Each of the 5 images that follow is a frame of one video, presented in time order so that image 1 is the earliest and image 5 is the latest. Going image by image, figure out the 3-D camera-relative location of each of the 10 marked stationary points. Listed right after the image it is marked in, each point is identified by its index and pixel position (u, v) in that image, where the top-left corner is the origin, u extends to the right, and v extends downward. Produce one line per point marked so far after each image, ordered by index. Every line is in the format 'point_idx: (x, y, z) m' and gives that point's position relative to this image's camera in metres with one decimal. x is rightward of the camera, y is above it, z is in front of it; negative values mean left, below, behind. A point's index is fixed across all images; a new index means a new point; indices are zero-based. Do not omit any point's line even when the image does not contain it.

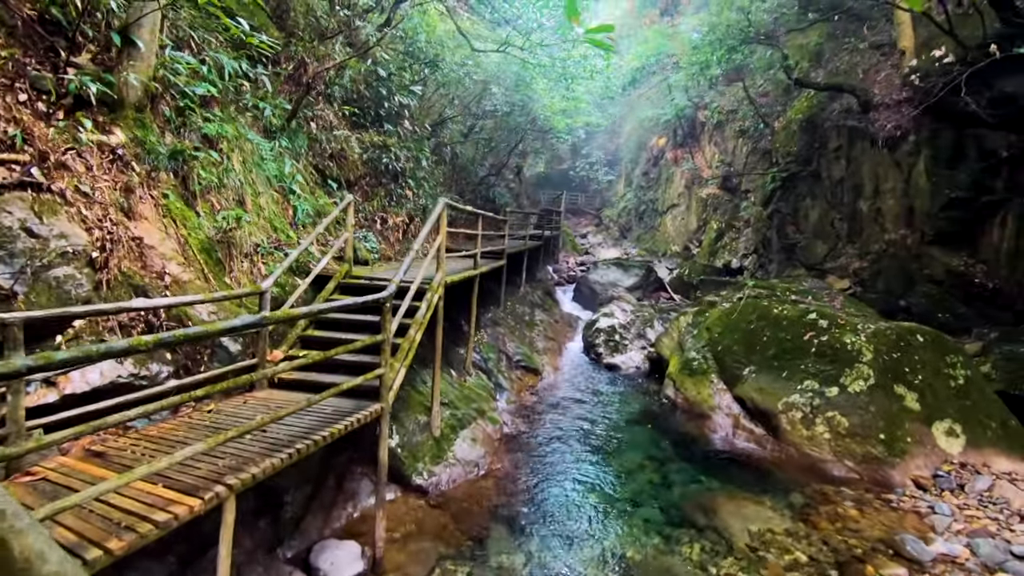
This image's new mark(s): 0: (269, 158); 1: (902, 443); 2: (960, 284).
0: (-2.3, +1.3, +5.3) m
1: (+3.9, -1.5, +5.4) m
2: (+6.9, +0.1, +8.3) m
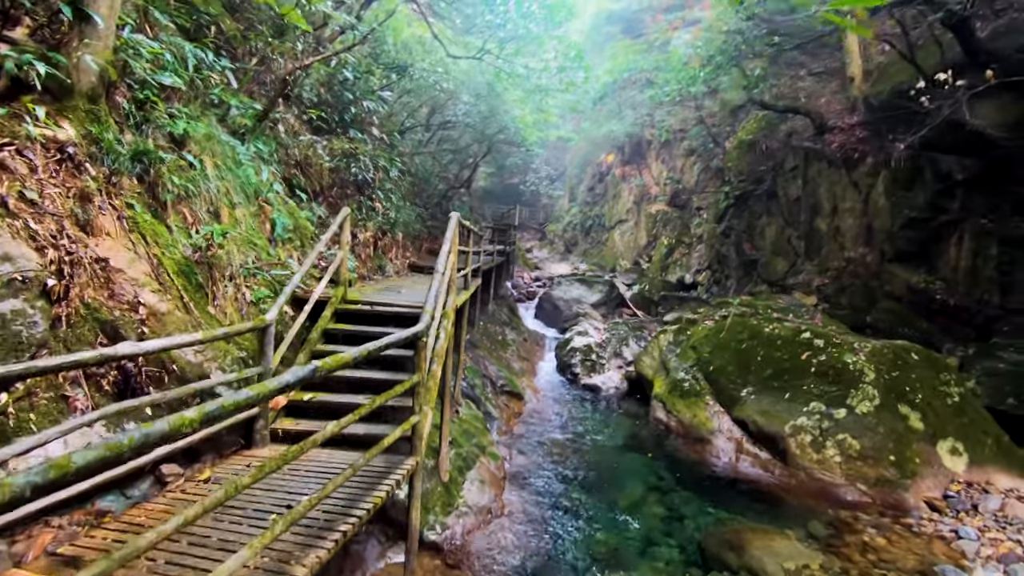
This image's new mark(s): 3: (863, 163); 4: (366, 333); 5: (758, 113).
0: (-2.2, +1.0, +4.6) m
1: (+3.9, -1.7, +5.3) m
2: (+6.6, -0.2, +8.7) m
3: (+6.4, +2.3, +9.9) m
4: (-1.1, -0.3, +4.0) m
5: (+5.9, +4.3, +13.3) m
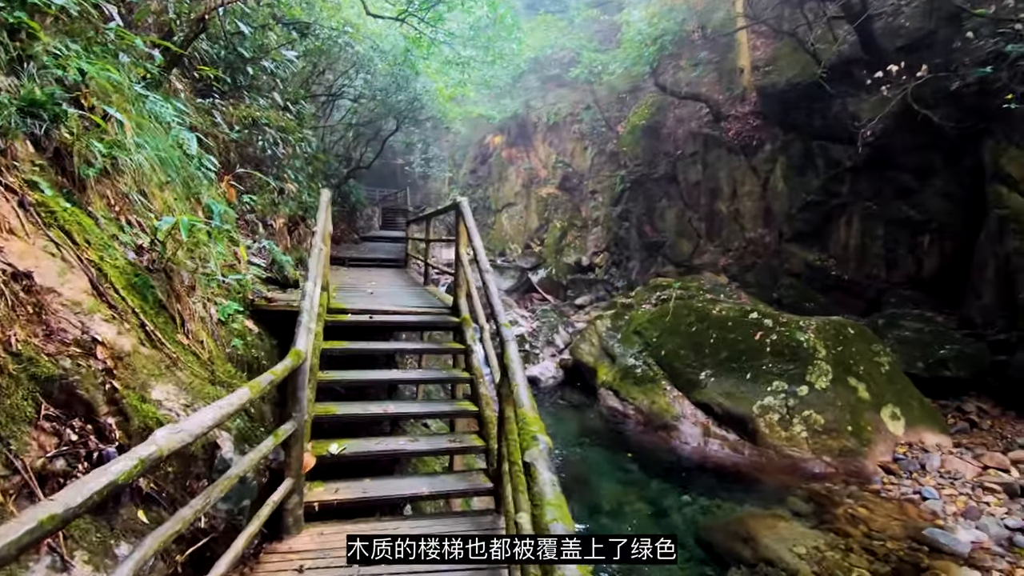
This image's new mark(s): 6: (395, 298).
0: (-2.1, +1.0, +3.4) m
1: (+3.7, -1.5, +5.7) m
2: (+5.4, +0.2, +9.5) m
3: (+4.9, +2.7, +10.6) m
4: (-0.8, -0.4, +3.2) m
5: (+3.5, +4.8, +13.7) m
6: (-1.0, -0.1, +4.5) m
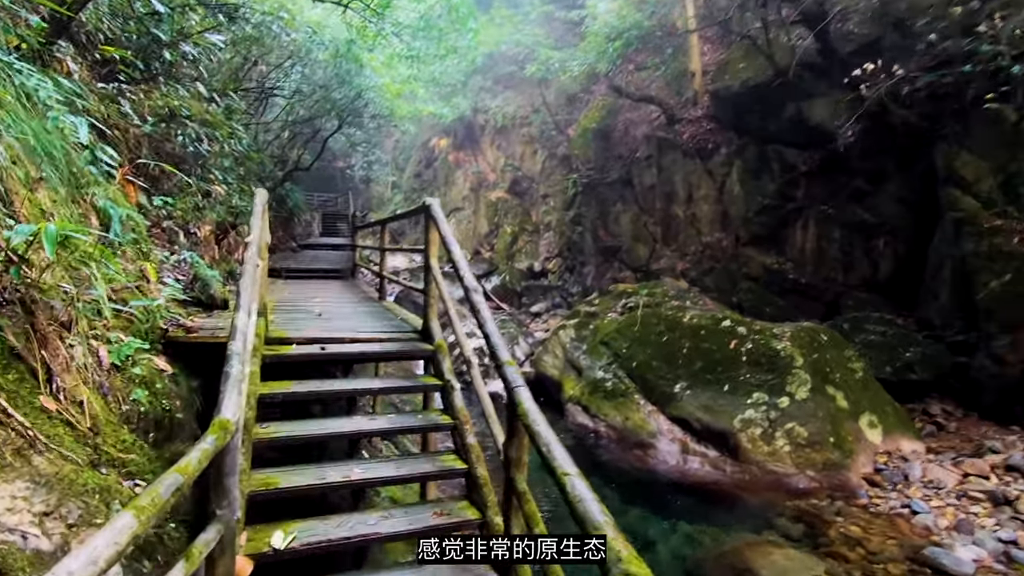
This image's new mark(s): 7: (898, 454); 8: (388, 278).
0: (-2.2, +0.8, +2.6) m
1: (+3.4, -1.6, +5.5) m
2: (+4.6, +0.2, +9.5) m
3: (+4.0, +2.6, +10.5) m
4: (-0.9, -0.5, +2.5) m
5: (+2.2, +4.7, +13.5) m
6: (-1.2, -0.3, +3.8) m
7: (+4.0, -1.7, +5.7) m
8: (-1.3, +0.1, +5.6) m
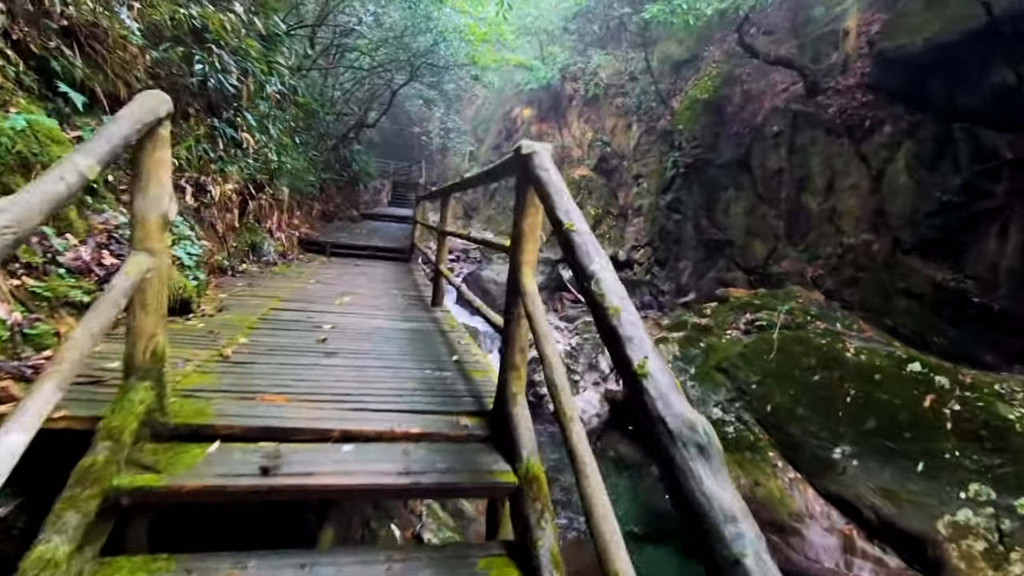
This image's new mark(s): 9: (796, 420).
0: (-1.7, +0.9, +1.2) m
1: (+4.0, -1.9, +3.5) m
2: (+5.9, -0.2, +7.3) m
3: (+5.5, +2.4, +8.2) m
4: (-0.5, -0.6, +1.0) m
5: (+4.4, +4.7, +11.3) m
6: (-0.6, -0.3, +2.3) m
7: (+4.7, -2.1, +3.6) m
8: (-0.5, +0.1, +4.1) m
9: (+2.5, -1.2, +4.8) m
